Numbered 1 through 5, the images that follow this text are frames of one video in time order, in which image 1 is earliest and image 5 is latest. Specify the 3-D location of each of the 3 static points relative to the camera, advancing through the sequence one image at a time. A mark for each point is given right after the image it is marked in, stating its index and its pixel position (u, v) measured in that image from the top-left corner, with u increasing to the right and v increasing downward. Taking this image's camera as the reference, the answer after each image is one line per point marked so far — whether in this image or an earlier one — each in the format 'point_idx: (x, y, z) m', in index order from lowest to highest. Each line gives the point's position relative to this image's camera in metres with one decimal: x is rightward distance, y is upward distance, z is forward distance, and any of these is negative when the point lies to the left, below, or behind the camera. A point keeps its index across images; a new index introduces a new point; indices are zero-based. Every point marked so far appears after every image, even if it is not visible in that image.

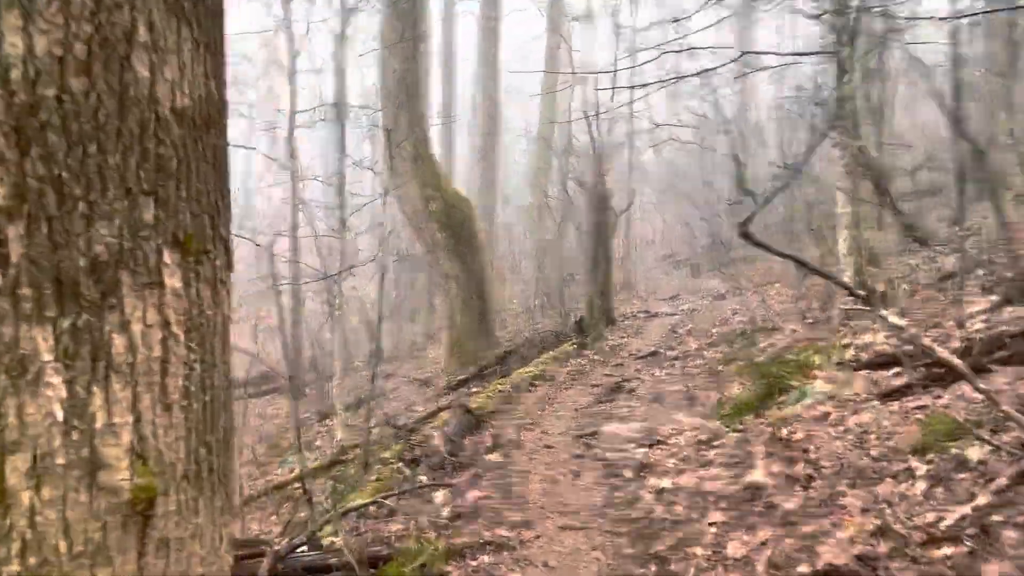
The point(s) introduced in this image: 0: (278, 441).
0: (-3.1, -2.0, +10.5) m
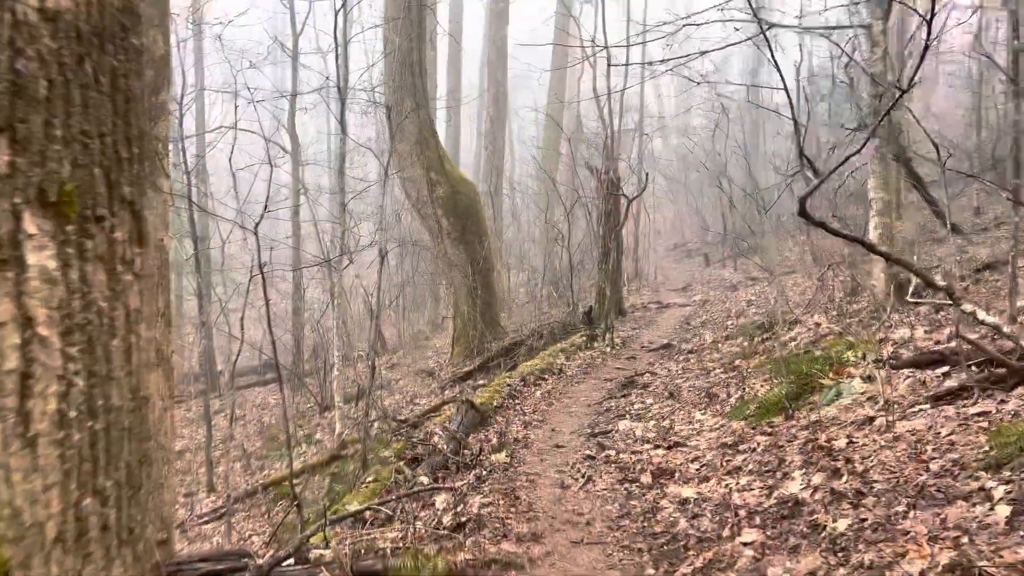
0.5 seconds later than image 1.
0: (-3.0, -1.9, +10.2) m
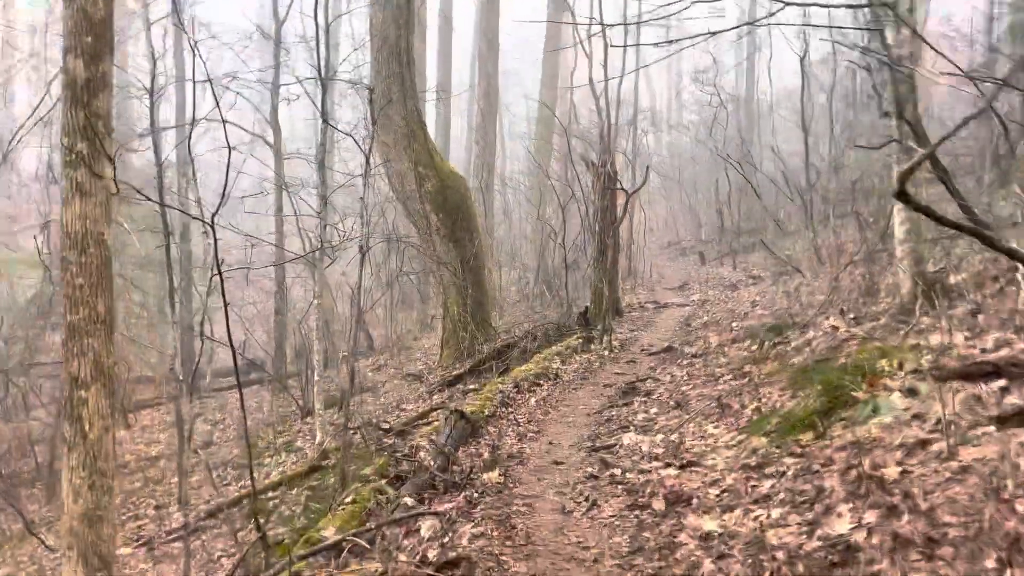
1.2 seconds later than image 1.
0: (-3.1, -1.9, +9.7) m
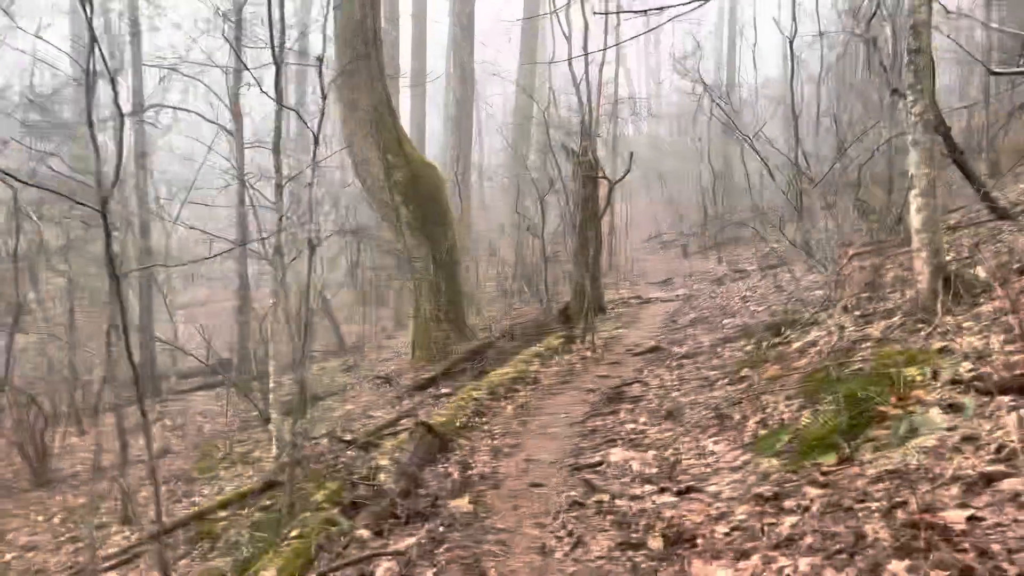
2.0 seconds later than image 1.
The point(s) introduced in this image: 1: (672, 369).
0: (-3.4, -1.8, +9.0) m
1: (+1.4, -0.7, +6.8) m
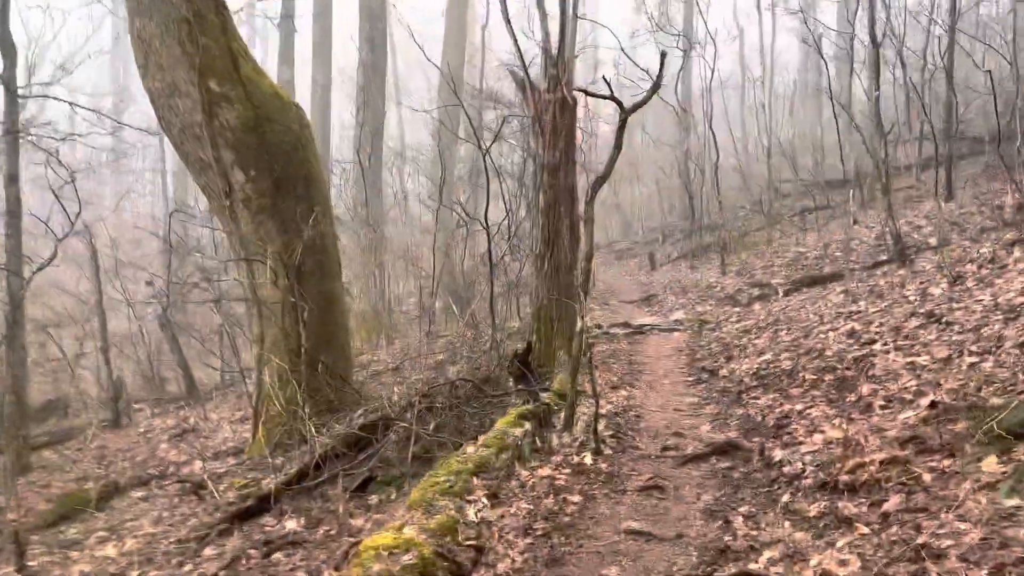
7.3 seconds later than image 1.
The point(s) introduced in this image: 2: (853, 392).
0: (-3.9, -2.0, +4.4) m
1: (+1.1, -0.8, +2.7) m
2: (+1.7, -0.5, +4.0) m
